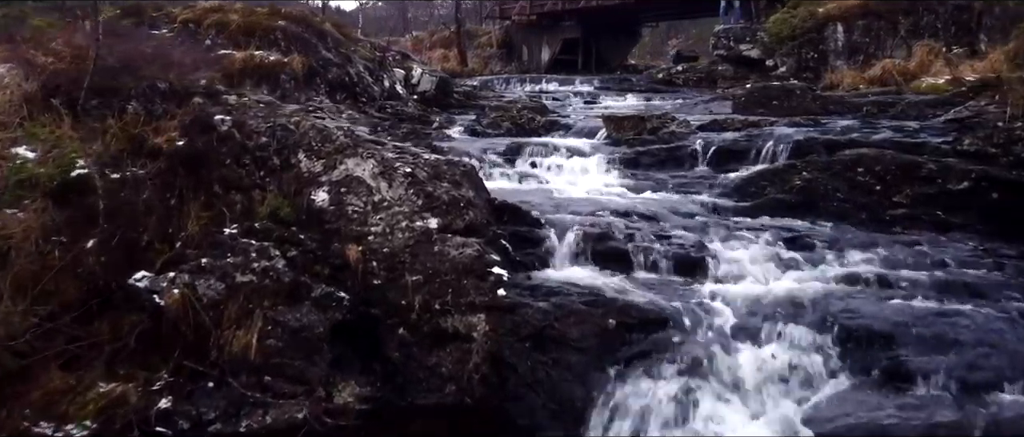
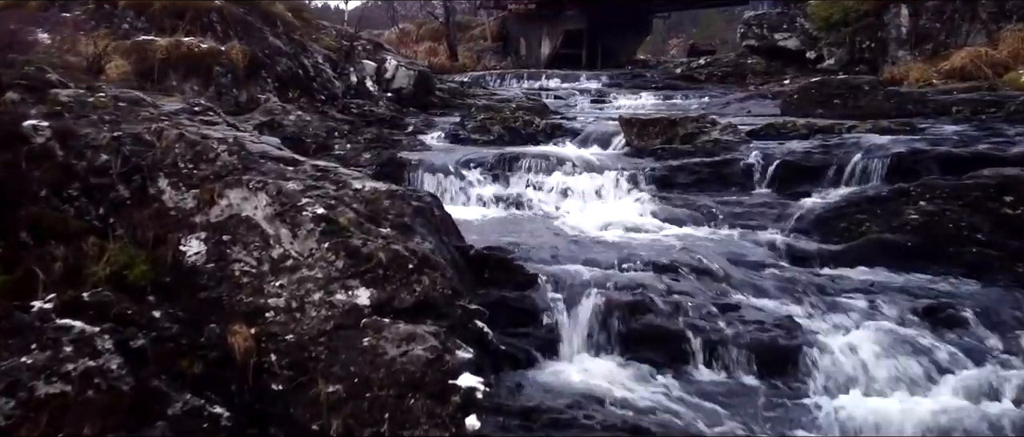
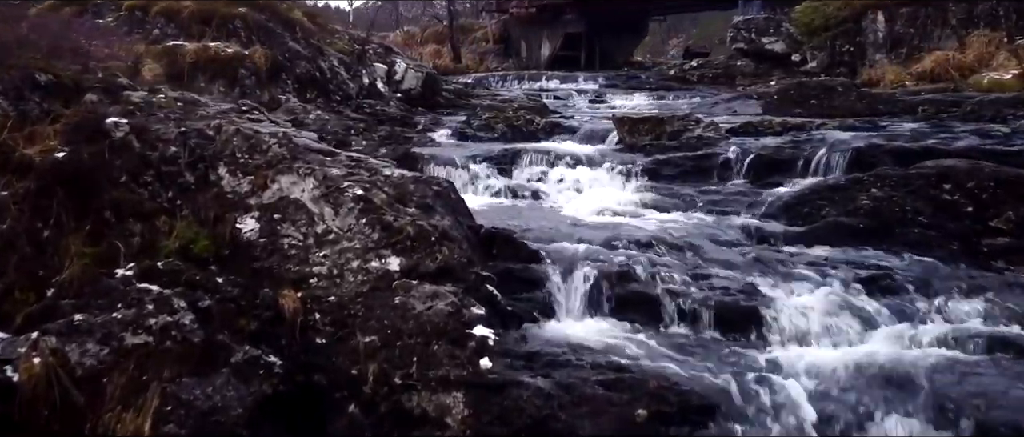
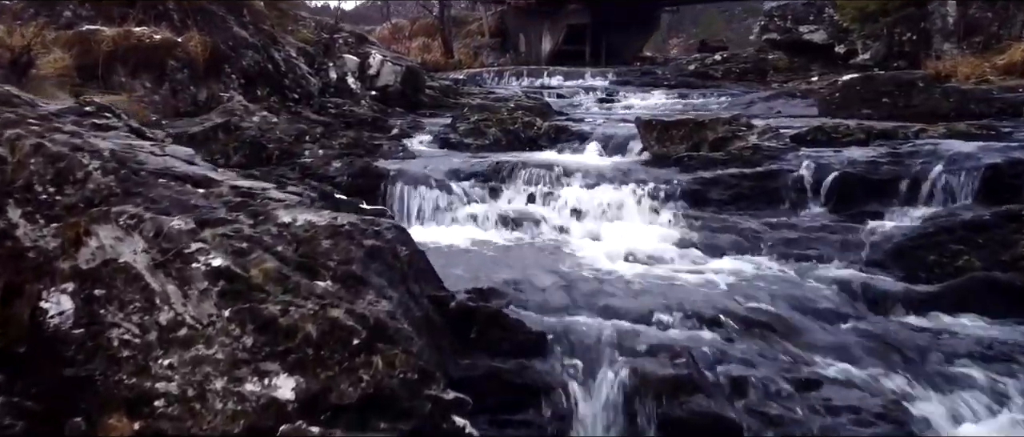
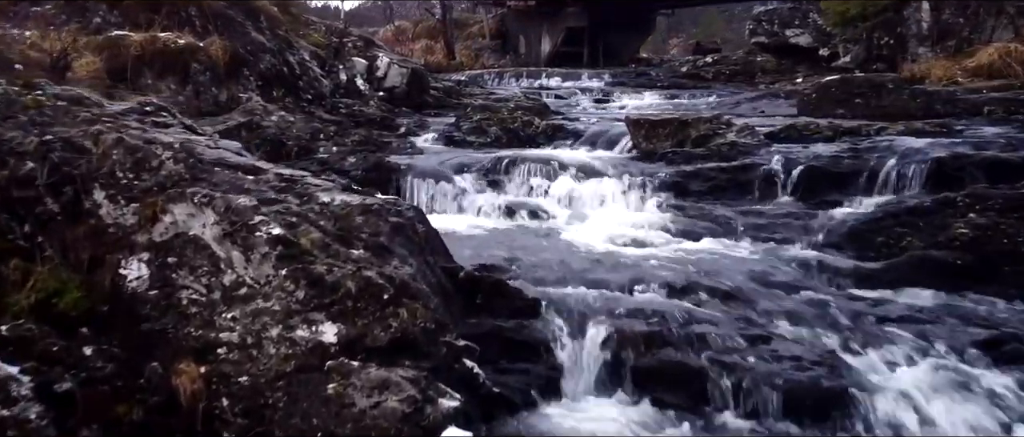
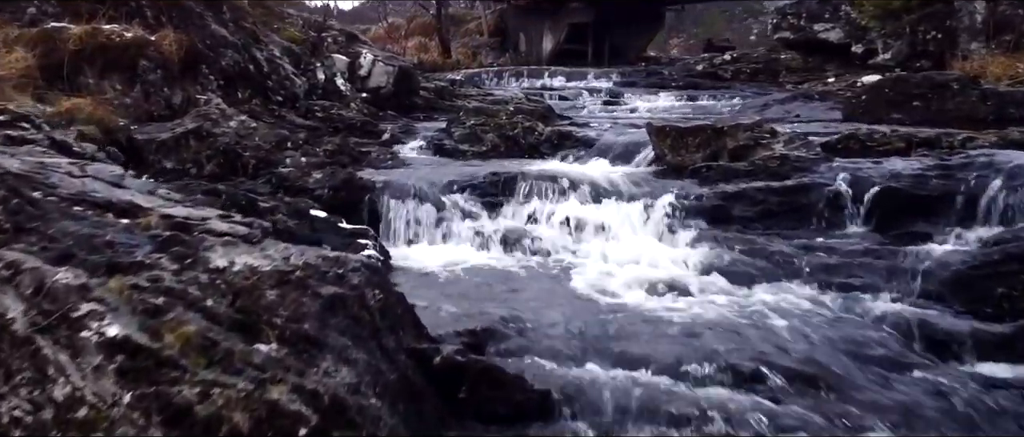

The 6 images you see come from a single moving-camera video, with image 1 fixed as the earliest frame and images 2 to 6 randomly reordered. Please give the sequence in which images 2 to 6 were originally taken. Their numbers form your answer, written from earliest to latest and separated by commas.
3, 2, 5, 4, 6
